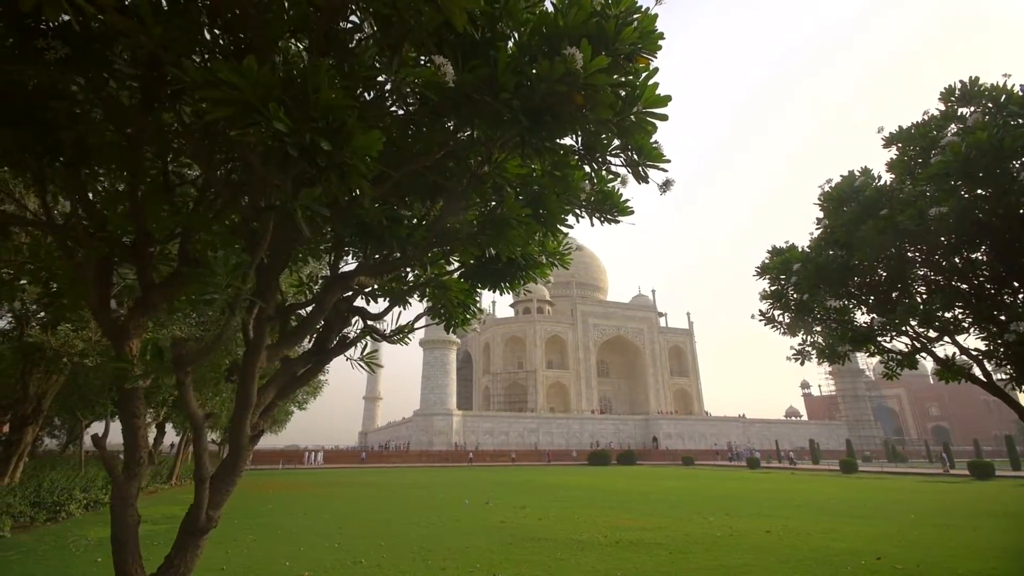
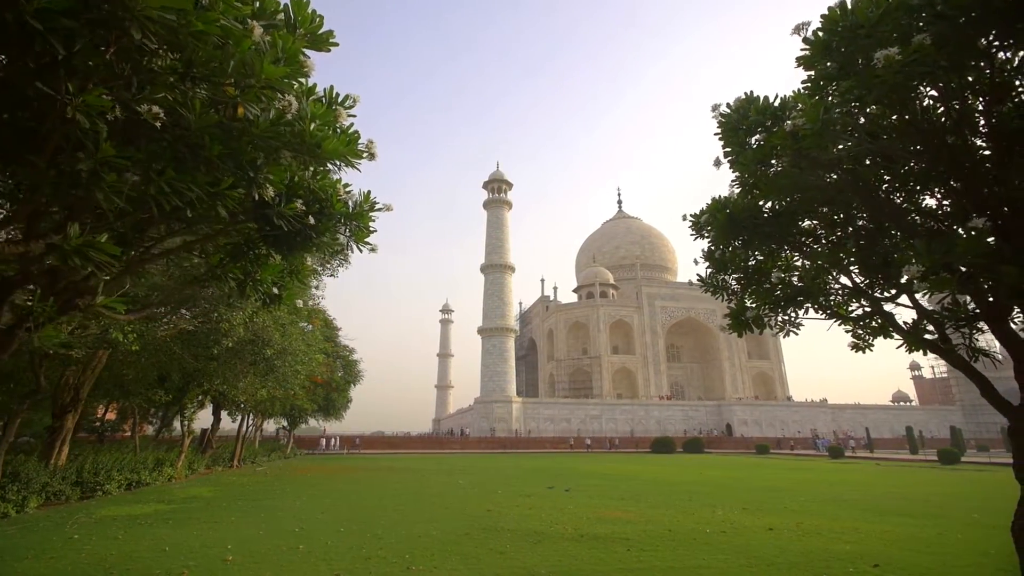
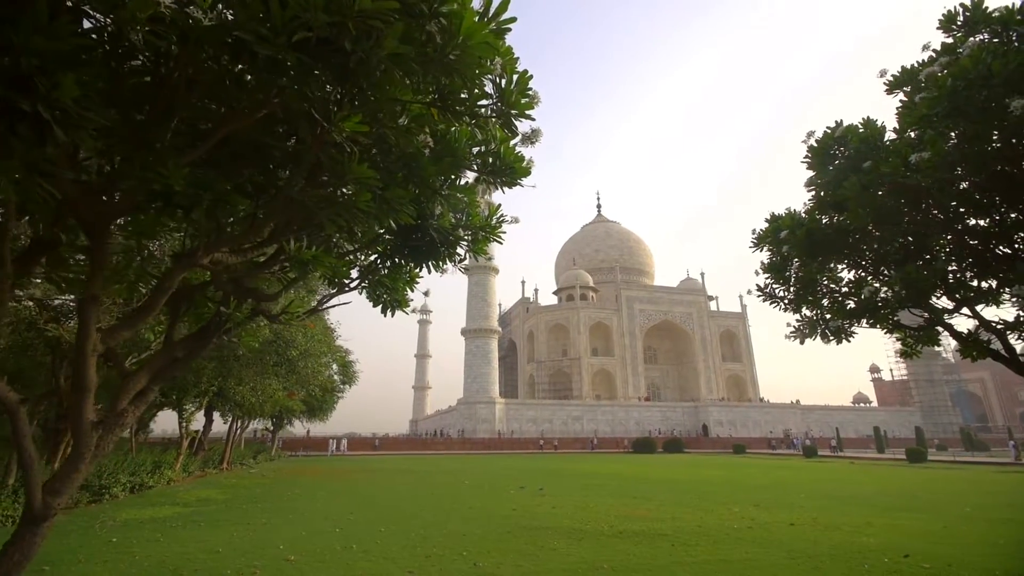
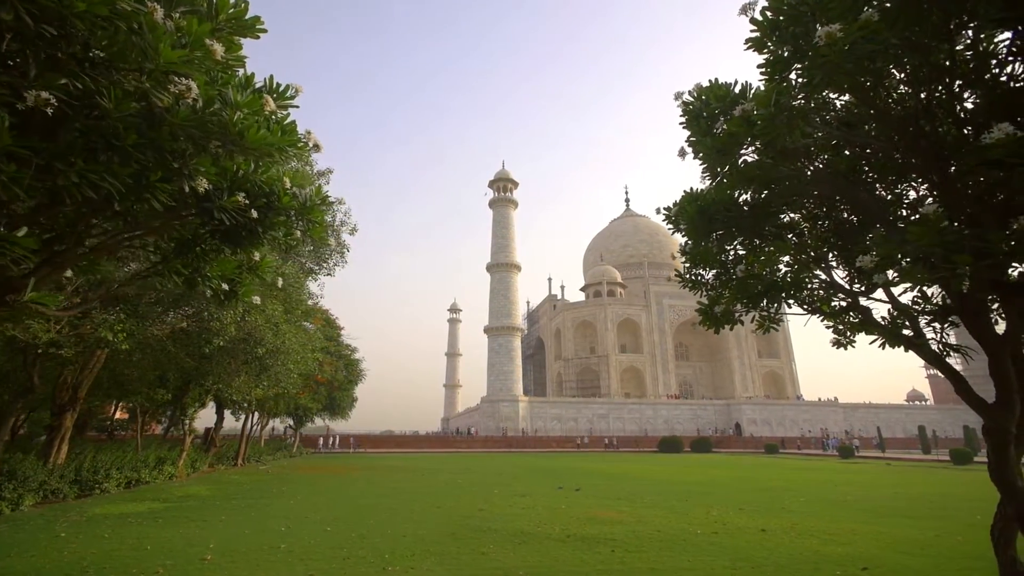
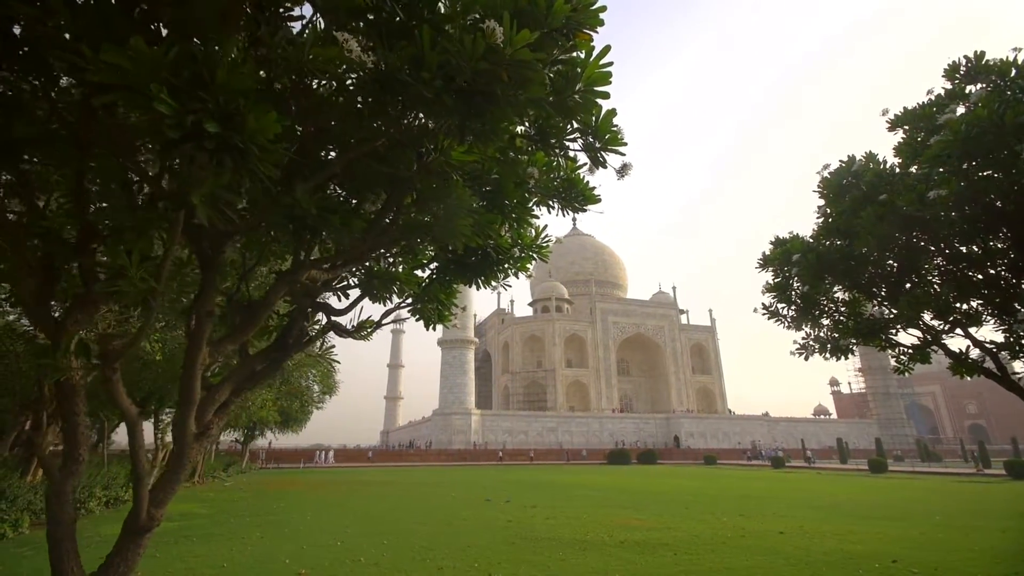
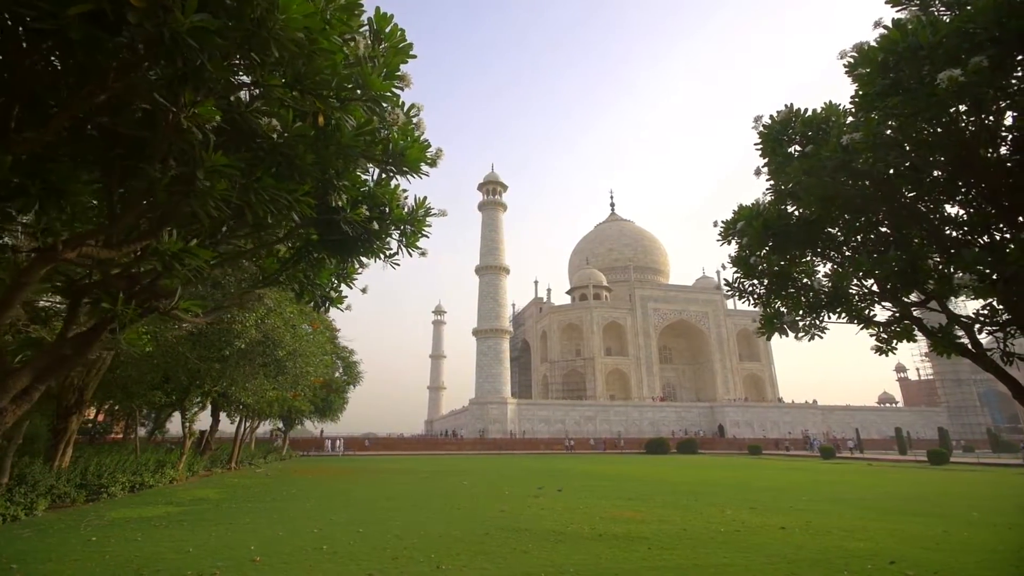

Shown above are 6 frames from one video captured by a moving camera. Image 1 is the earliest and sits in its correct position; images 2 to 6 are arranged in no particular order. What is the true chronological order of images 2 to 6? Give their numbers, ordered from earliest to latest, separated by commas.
5, 3, 6, 2, 4
